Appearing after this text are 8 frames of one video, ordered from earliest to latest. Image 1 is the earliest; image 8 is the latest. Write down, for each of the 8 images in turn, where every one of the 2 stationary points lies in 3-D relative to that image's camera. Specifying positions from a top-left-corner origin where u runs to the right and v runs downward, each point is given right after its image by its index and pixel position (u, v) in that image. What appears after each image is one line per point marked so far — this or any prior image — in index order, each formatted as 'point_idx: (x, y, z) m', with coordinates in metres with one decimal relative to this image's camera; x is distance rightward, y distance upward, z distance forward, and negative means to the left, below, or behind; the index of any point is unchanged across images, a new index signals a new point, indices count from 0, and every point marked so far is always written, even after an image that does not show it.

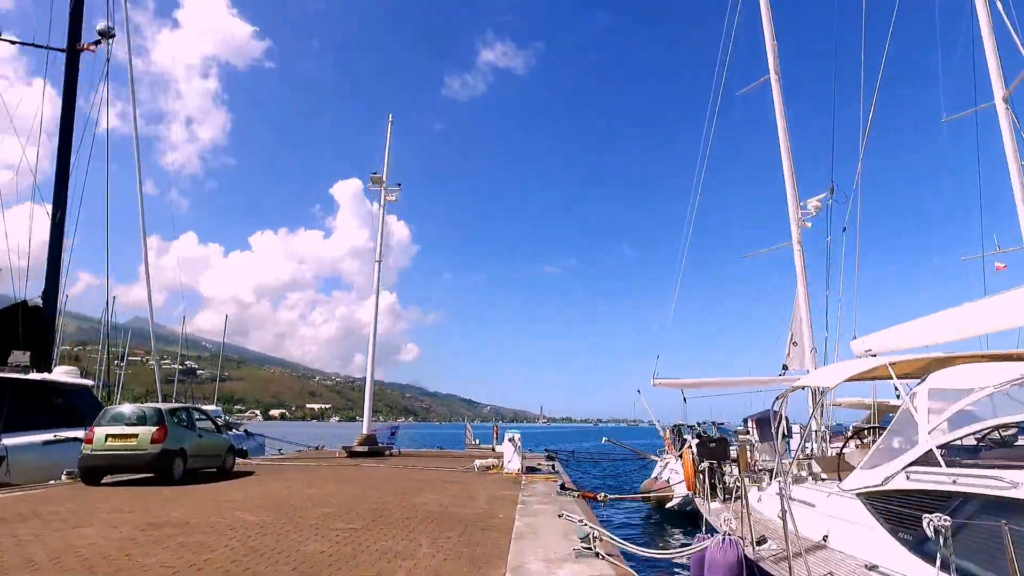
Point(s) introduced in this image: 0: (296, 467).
0: (-6.8, -5.7, +18.4) m
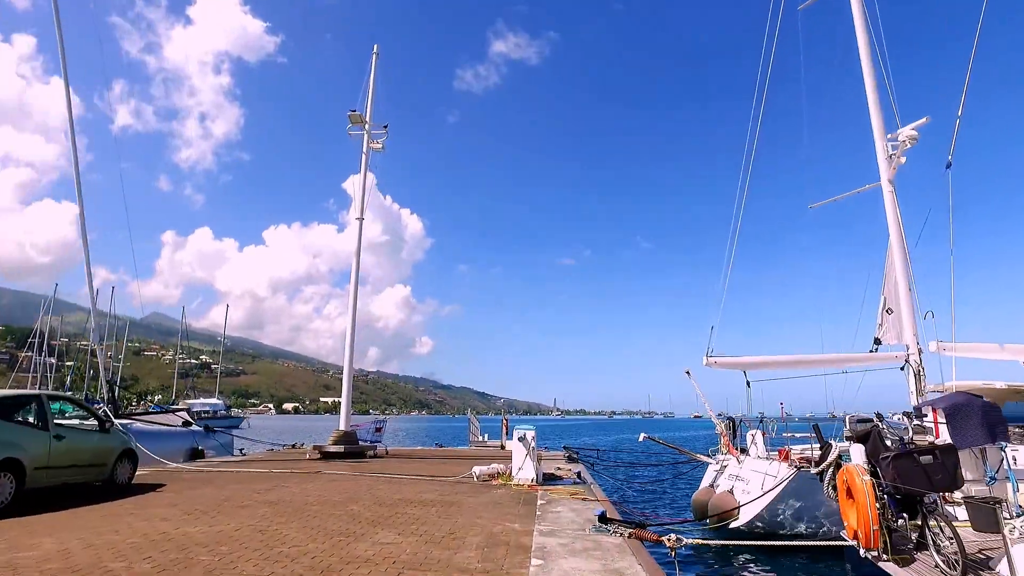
0: (-6.6, -4.5, +13.8) m
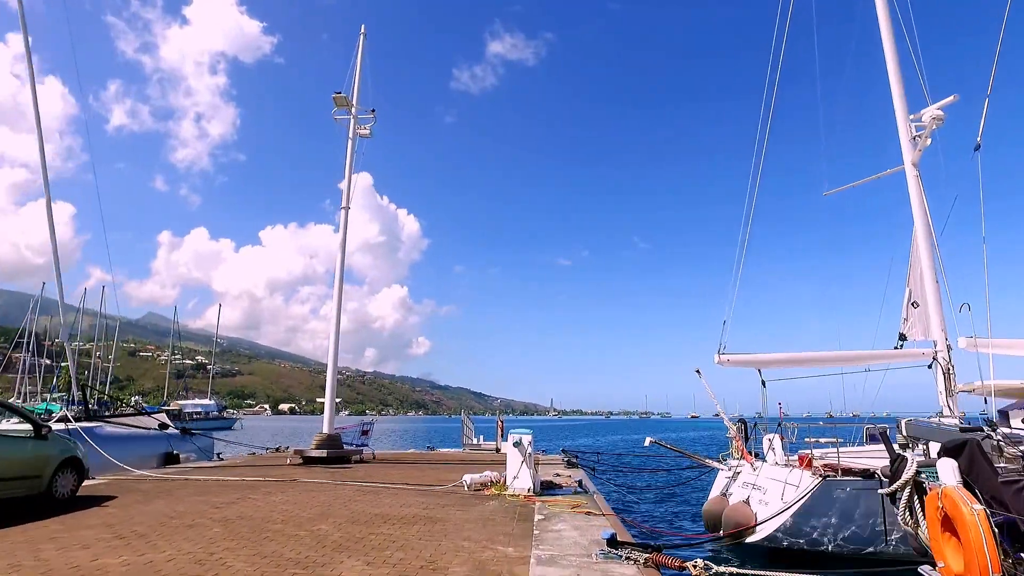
0: (-6.7, -4.2, +12.4) m
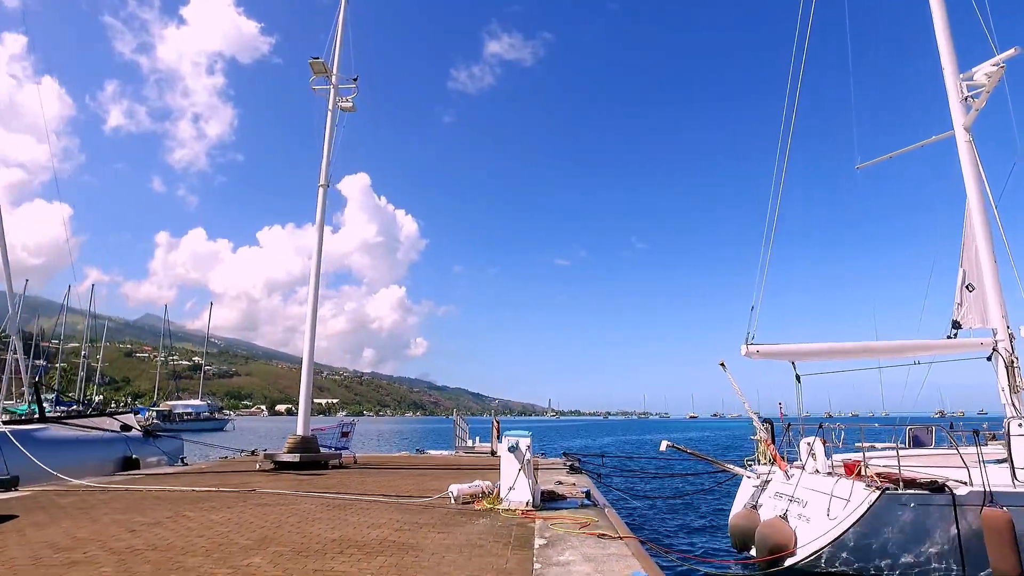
0: (-6.8, -3.8, +10.4) m
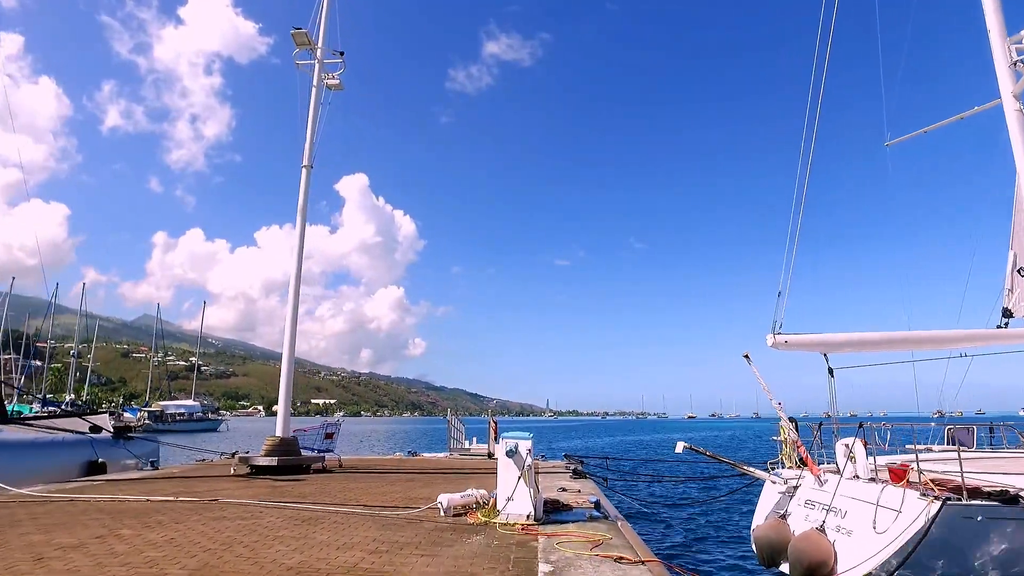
0: (-6.8, -3.4, +9.0) m
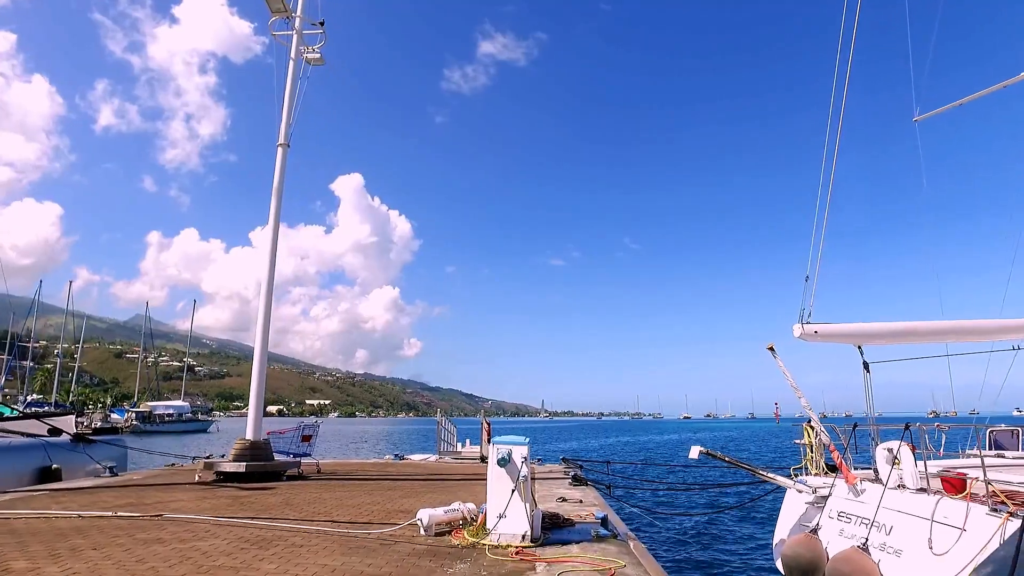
0: (-6.9, -3.2, +7.5) m
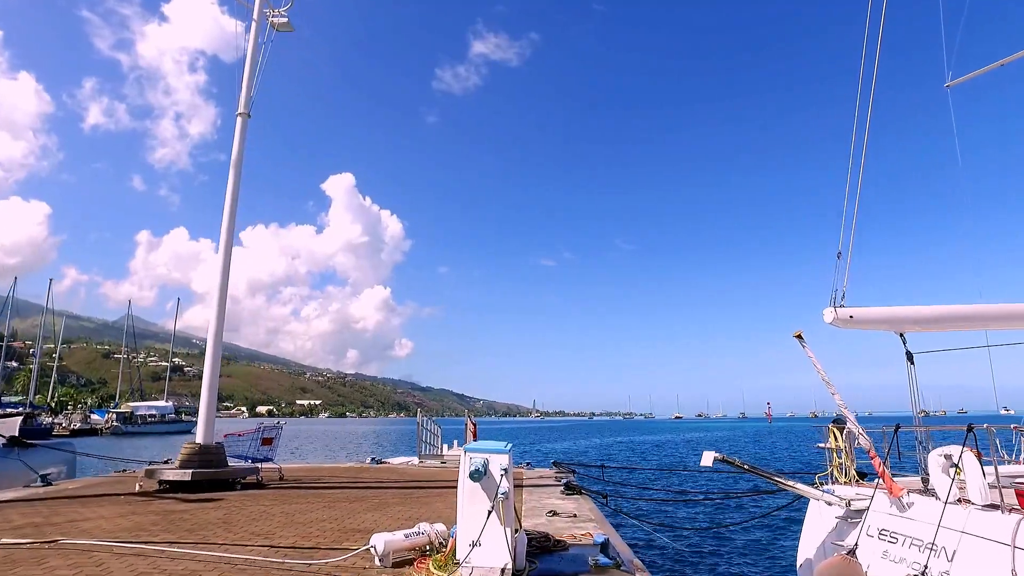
0: (-7.1, -2.8, +5.8) m
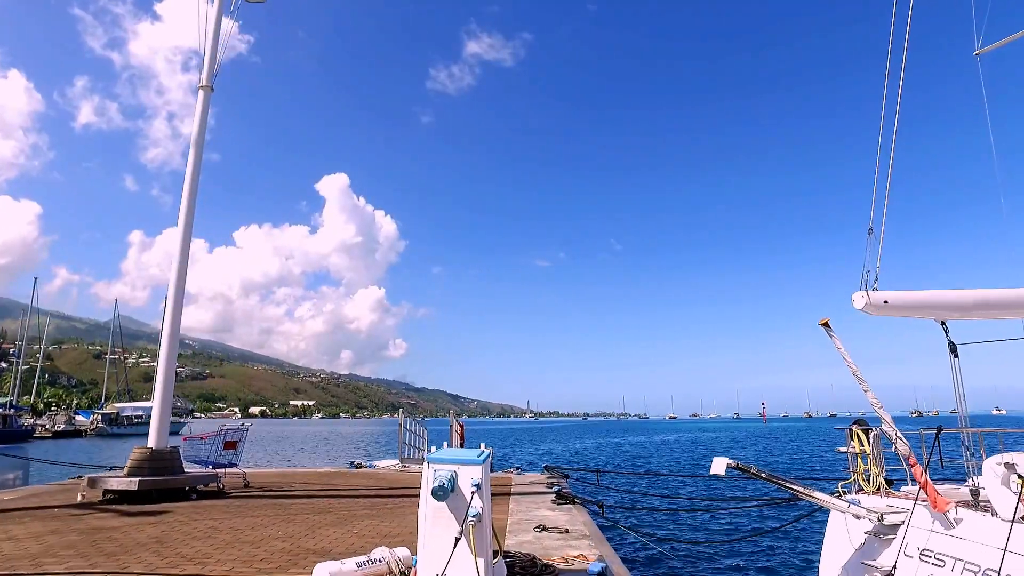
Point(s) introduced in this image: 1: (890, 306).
0: (-7.3, -2.5, +4.5) m
1: (+4.9, -0.2, +7.5) m
